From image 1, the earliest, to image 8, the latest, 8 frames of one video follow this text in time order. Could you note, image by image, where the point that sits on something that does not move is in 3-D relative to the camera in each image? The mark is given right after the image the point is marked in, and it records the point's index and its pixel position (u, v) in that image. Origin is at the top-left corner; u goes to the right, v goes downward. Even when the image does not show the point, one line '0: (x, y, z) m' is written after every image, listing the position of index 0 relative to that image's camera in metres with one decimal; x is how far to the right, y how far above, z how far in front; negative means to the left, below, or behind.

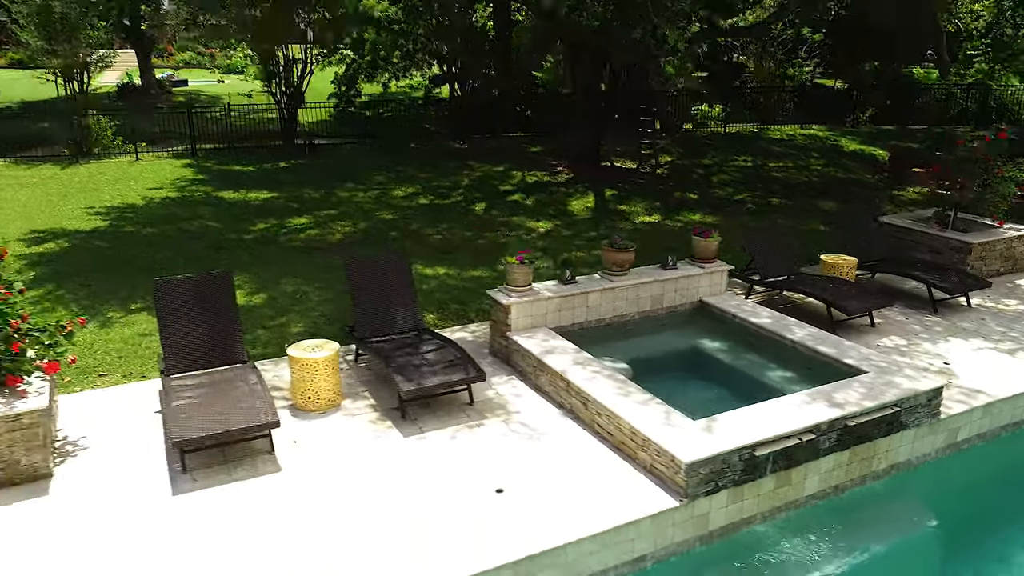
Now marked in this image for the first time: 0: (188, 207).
0: (-5.6, +1.4, +13.3) m
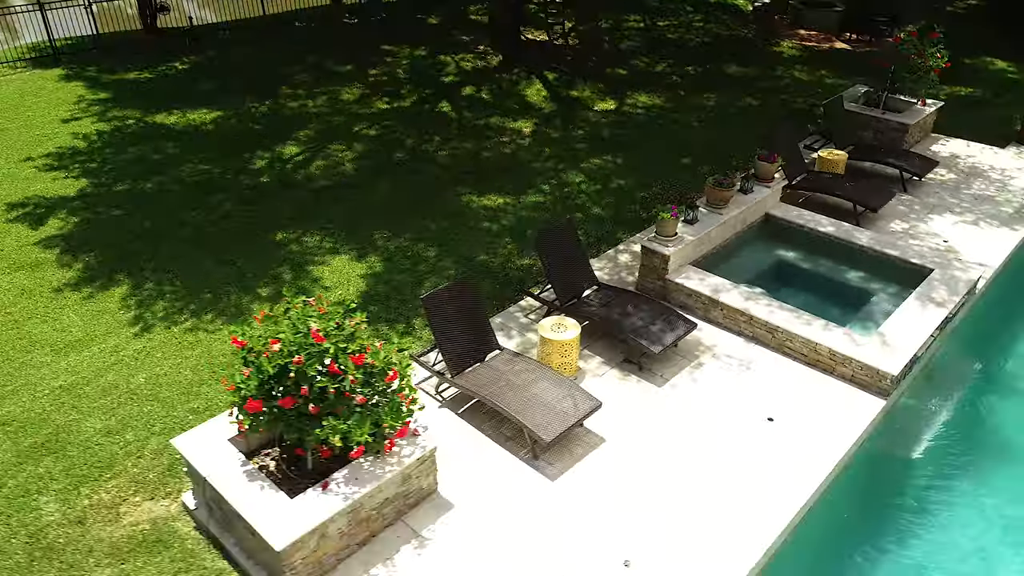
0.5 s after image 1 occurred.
0: (-5.8, +2.3, +12.3) m
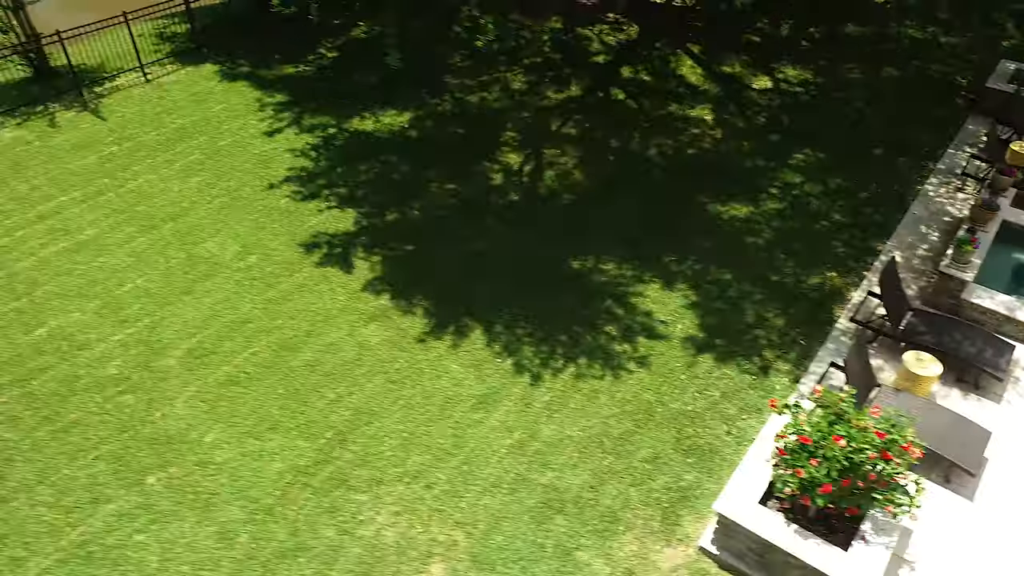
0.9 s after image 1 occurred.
0: (-2.3, +2.1, +12.8) m
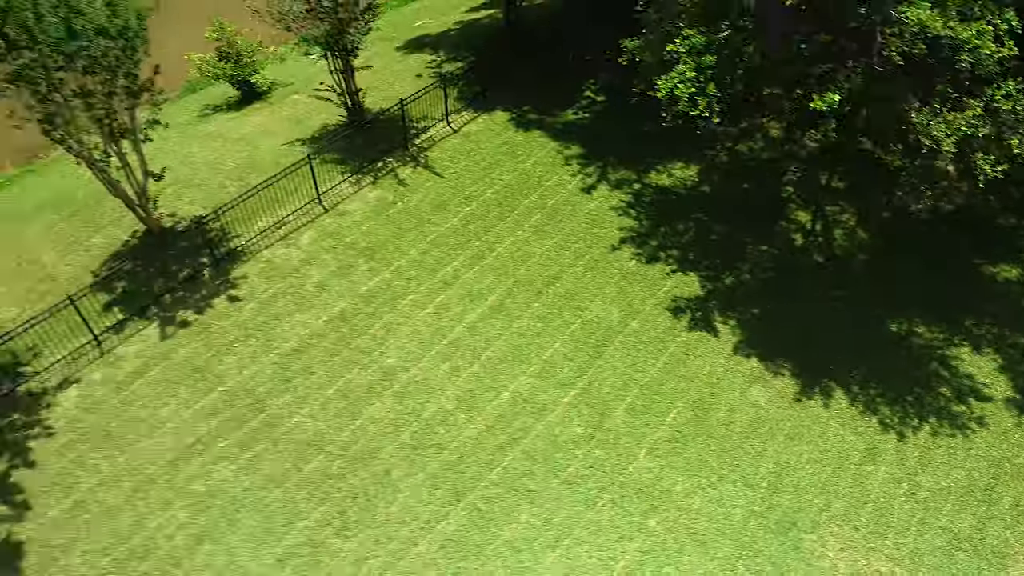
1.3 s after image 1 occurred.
0: (+3.6, +1.3, +15.2) m
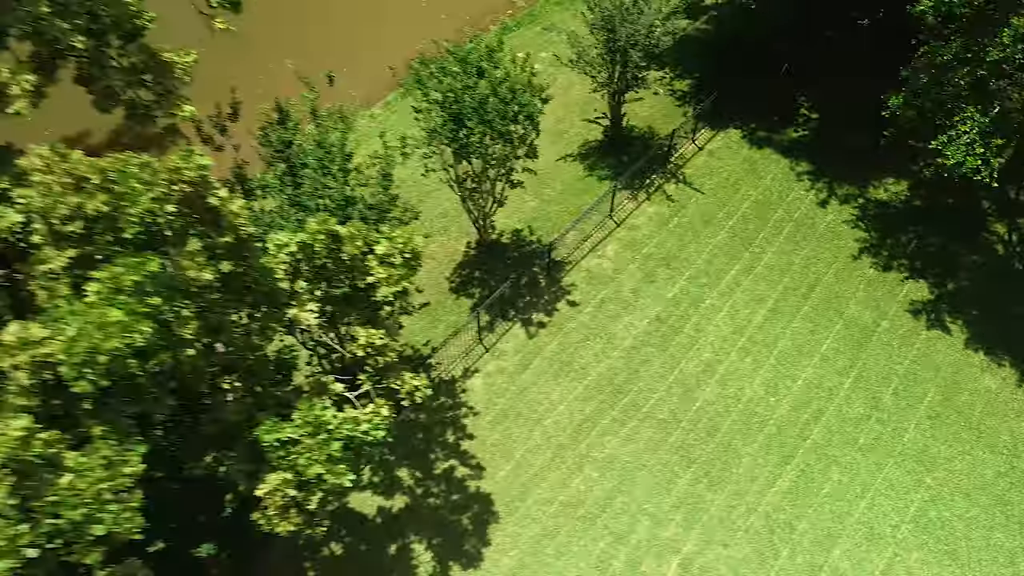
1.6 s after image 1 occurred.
0: (+9.8, +1.3, +18.8) m
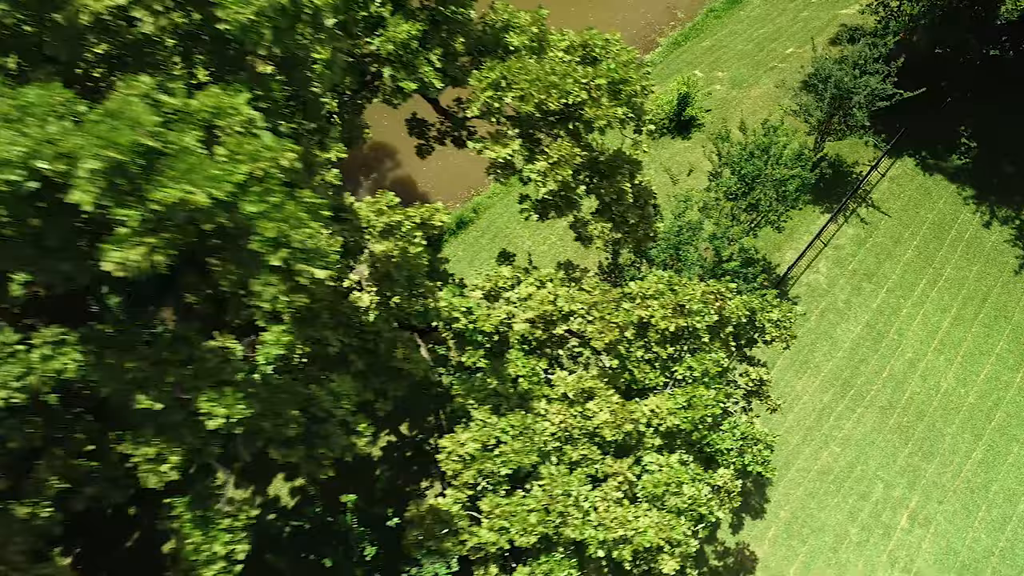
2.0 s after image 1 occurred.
0: (+16.8, +1.1, +23.4) m
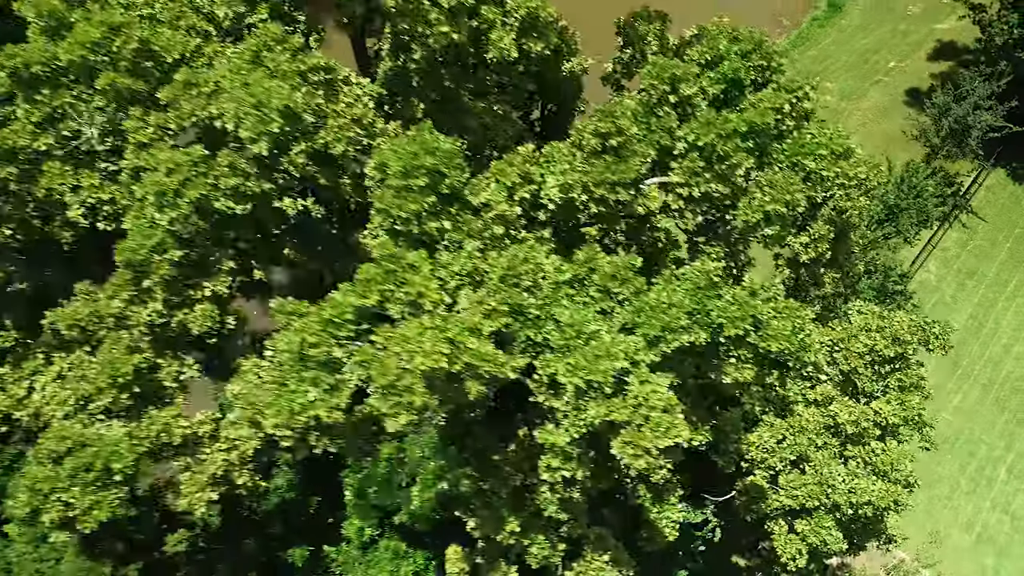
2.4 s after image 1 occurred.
0: (+22.7, +1.3, +28.2) m
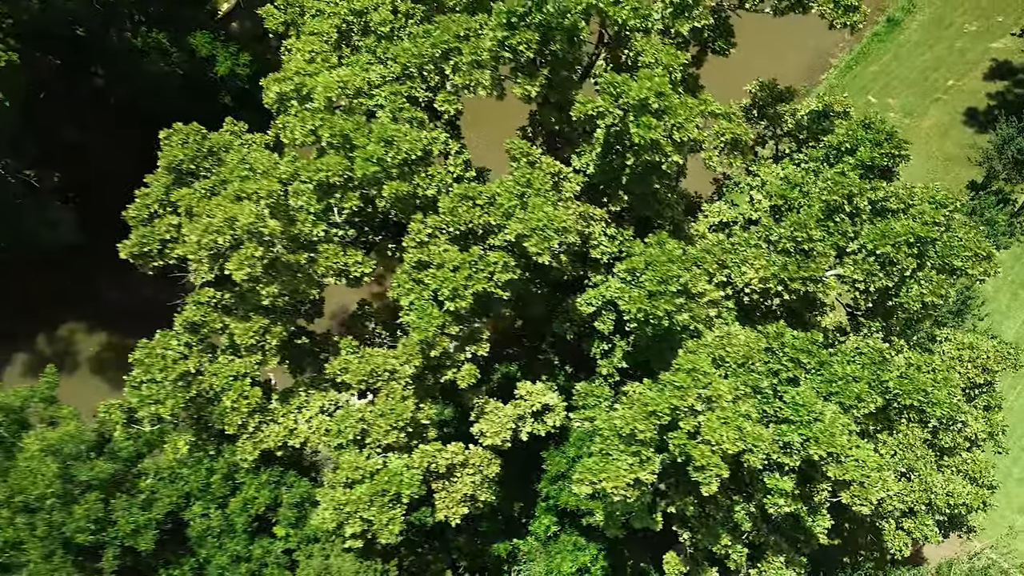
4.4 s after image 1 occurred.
0: (+26.9, +1.0, +31.4) m
